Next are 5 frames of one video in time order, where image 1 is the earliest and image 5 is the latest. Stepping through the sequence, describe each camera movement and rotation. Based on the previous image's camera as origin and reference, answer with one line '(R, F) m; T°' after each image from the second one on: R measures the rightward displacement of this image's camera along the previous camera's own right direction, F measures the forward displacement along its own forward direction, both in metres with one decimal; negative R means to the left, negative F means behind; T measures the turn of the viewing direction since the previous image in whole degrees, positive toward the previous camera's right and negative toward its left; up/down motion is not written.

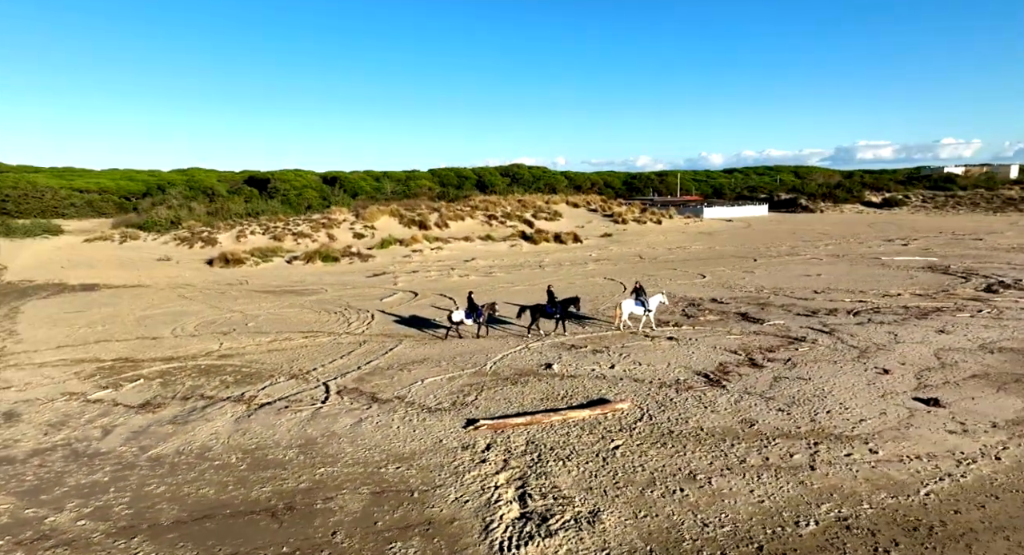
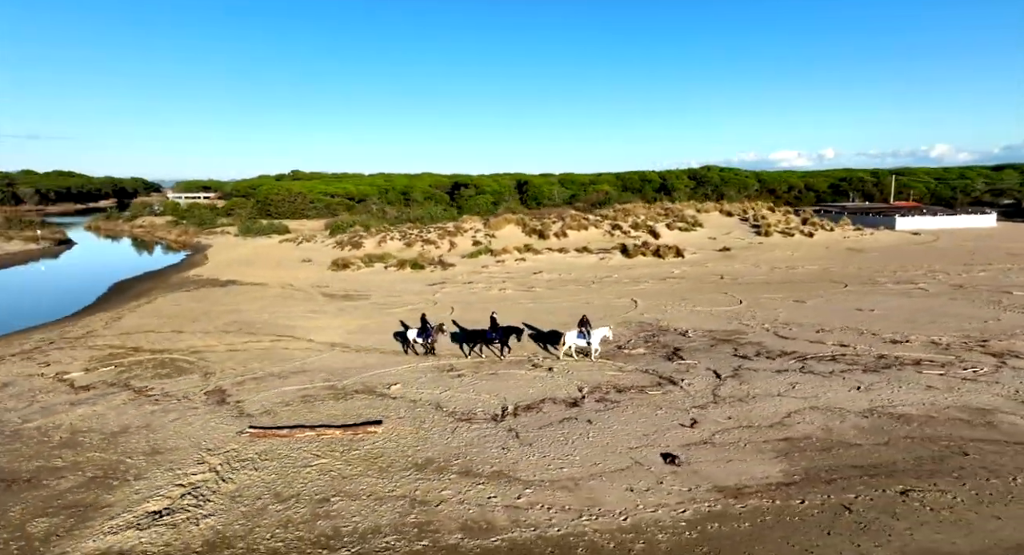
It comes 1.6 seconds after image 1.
(+5.4, +0.3) m; -17°
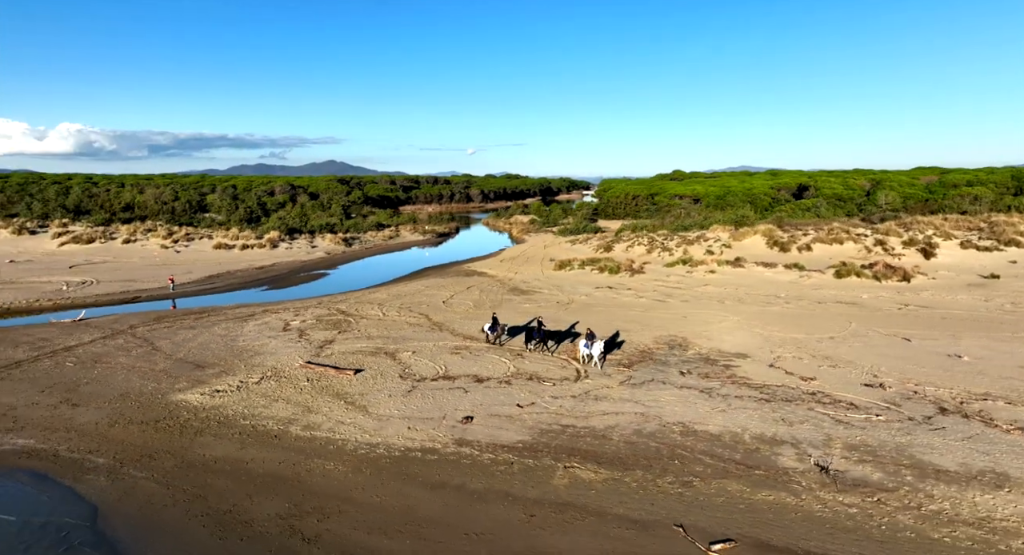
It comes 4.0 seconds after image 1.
(+7.3, -1.2) m; -30°
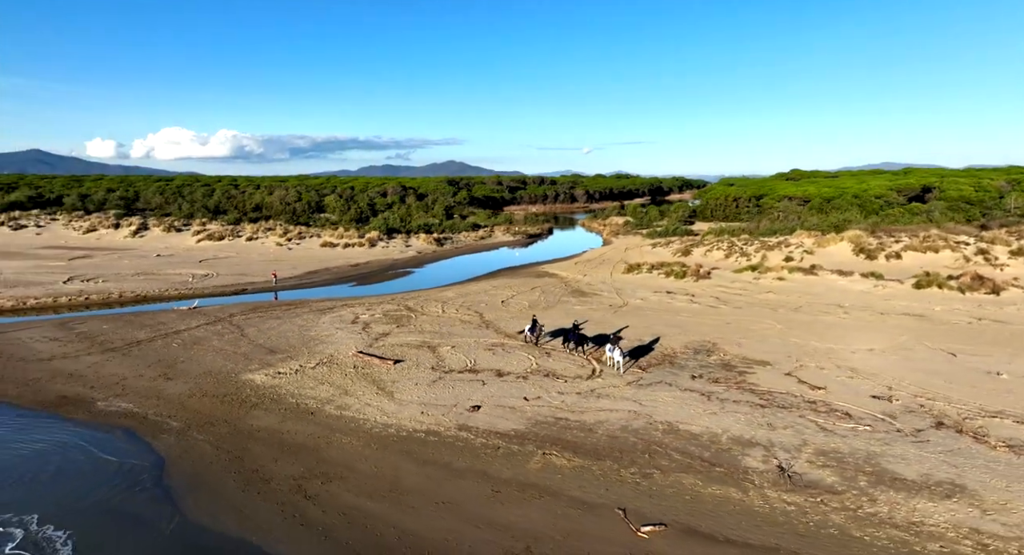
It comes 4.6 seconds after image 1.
(+1.6, -0.9) m; -9°
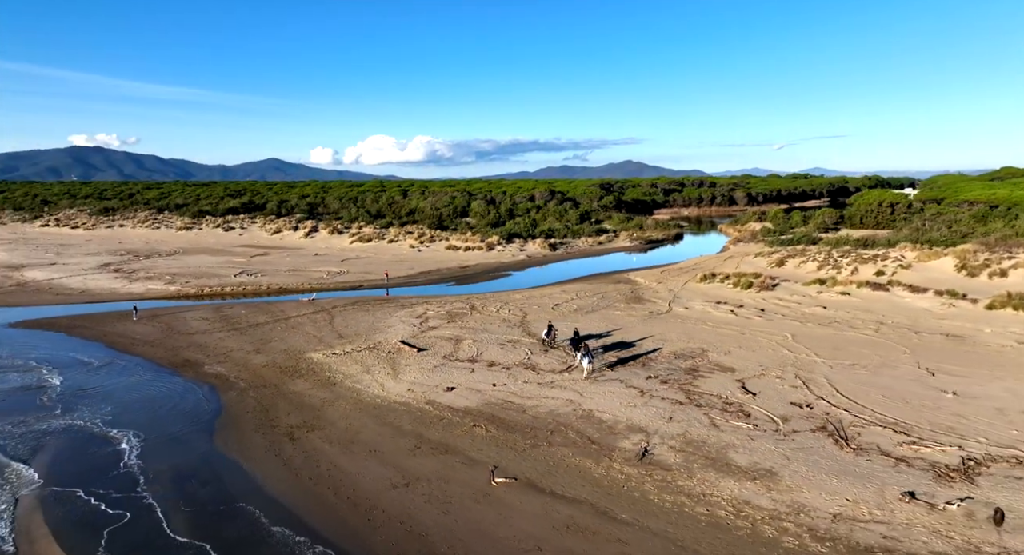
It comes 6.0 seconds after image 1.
(+3.6, -1.9) m; -13°
